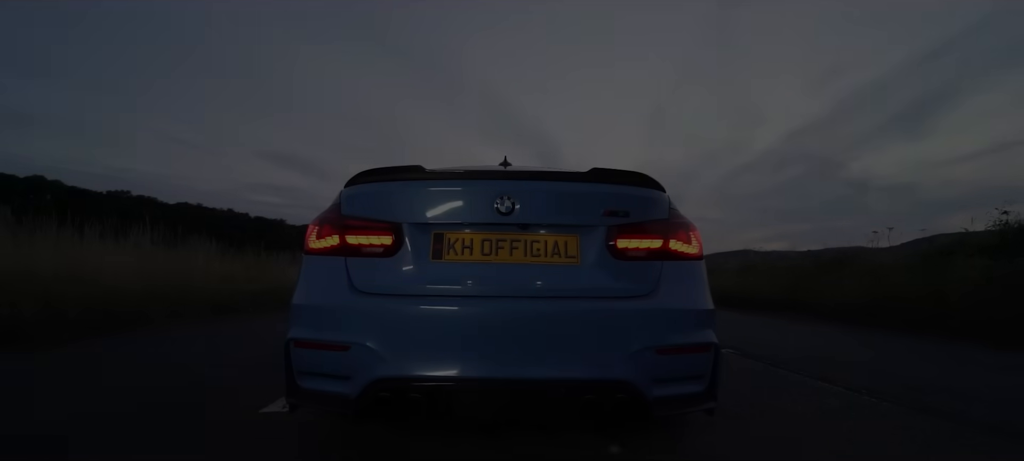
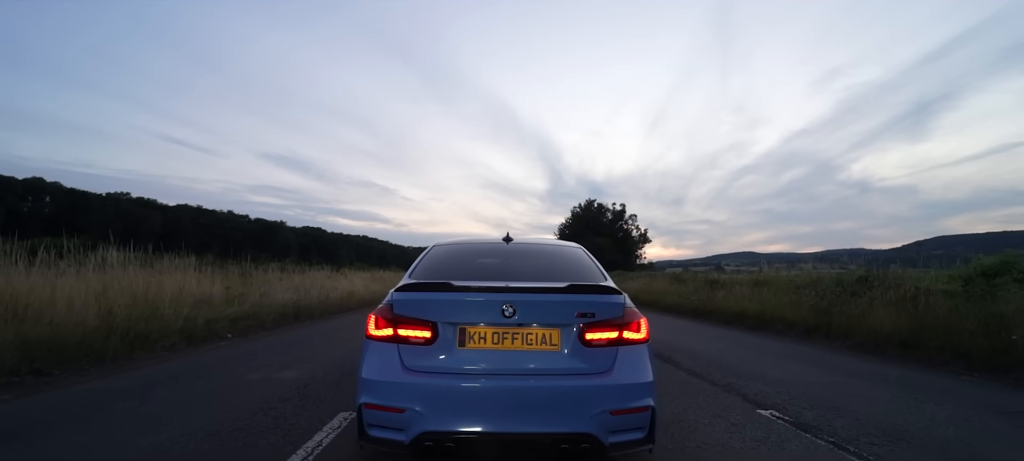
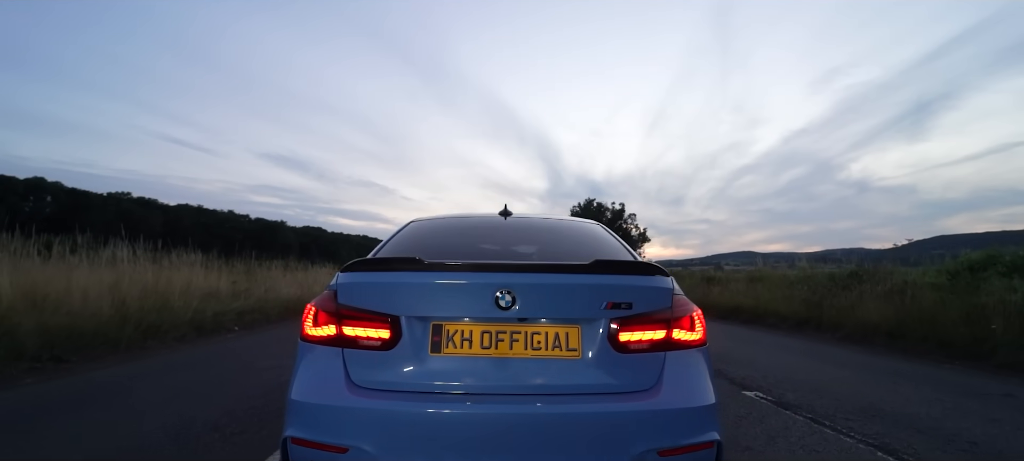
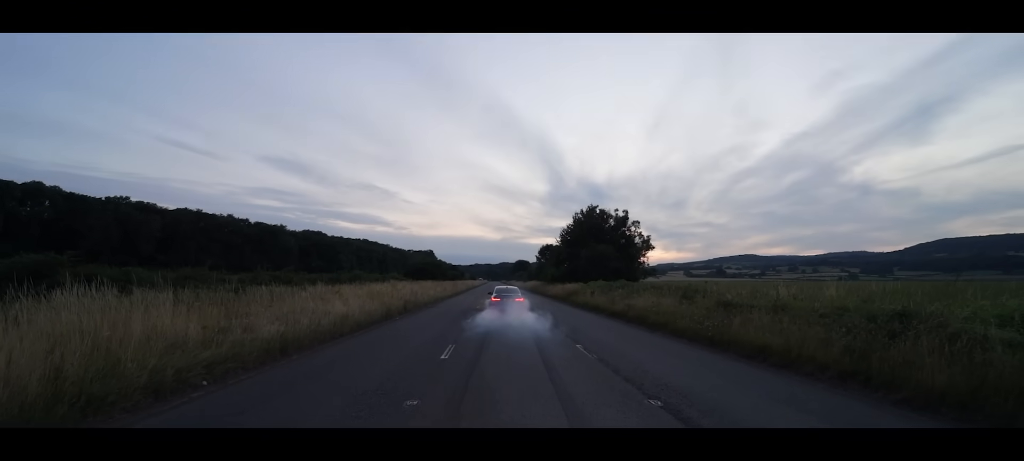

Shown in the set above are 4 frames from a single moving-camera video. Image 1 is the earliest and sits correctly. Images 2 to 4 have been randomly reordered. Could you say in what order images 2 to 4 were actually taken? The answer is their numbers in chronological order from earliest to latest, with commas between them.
3, 2, 4
